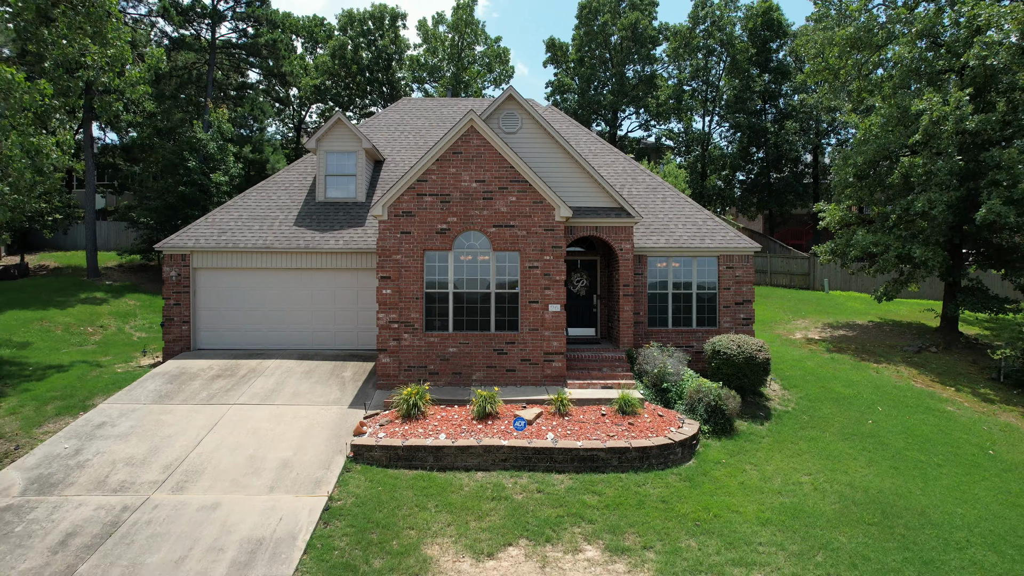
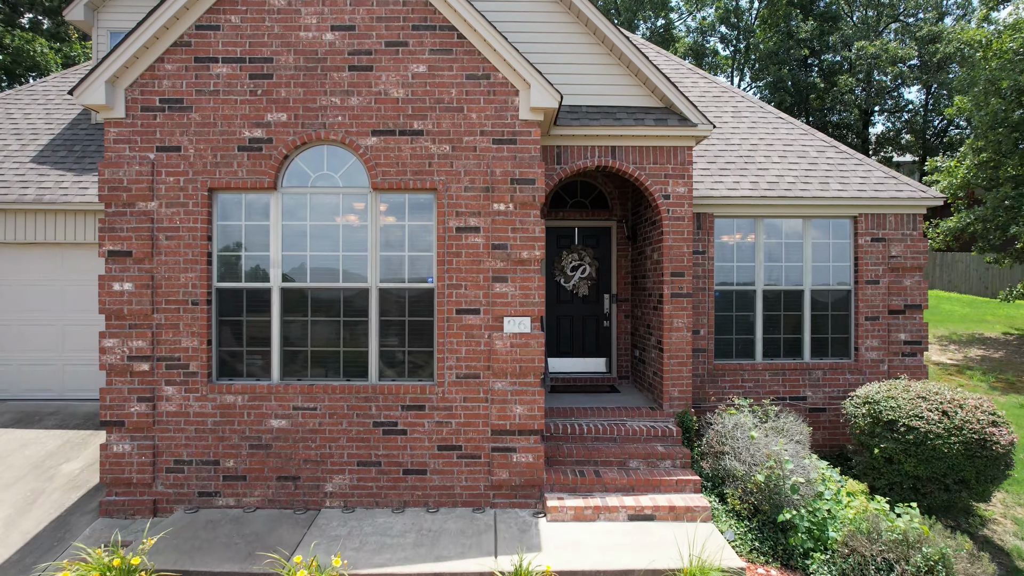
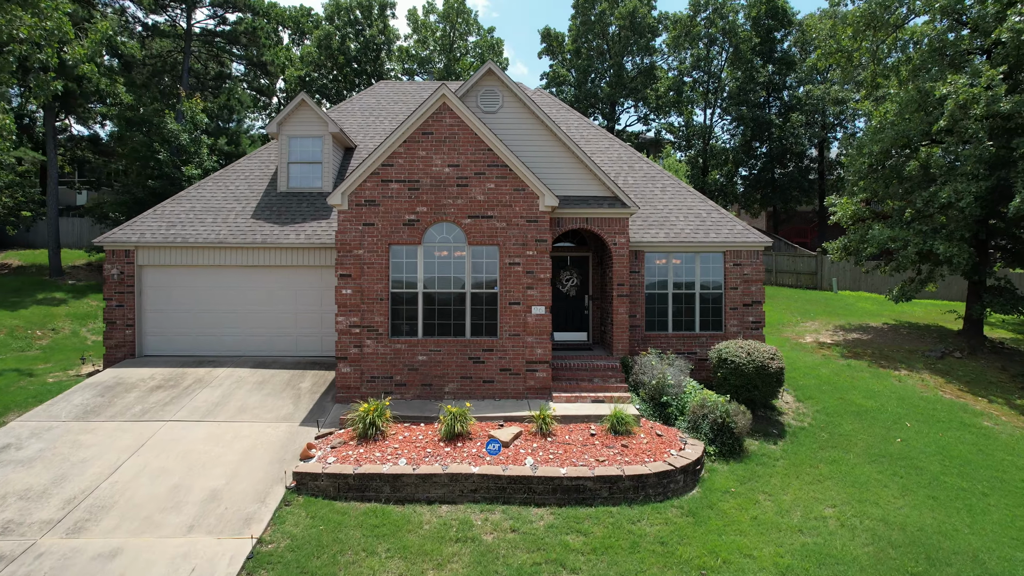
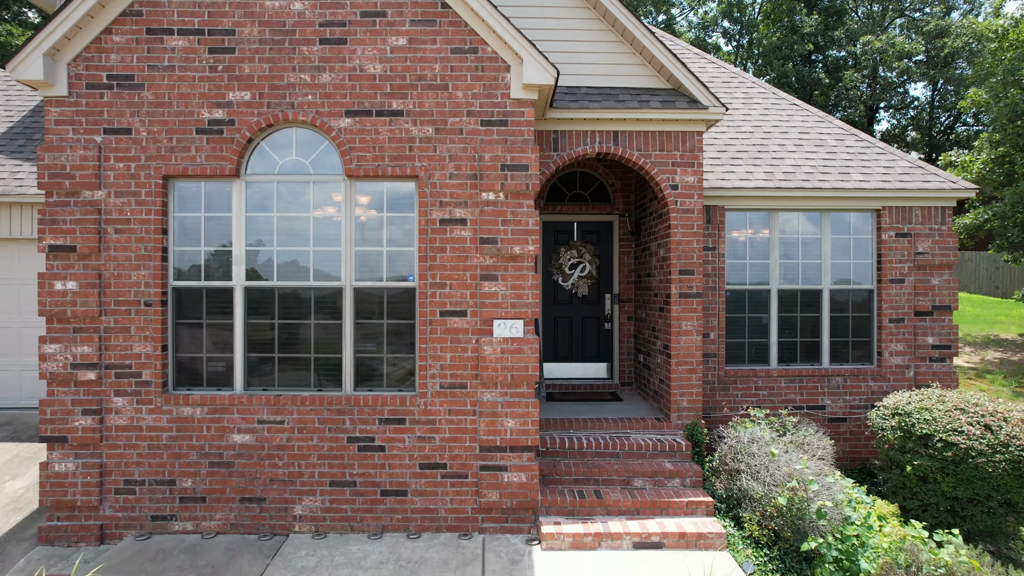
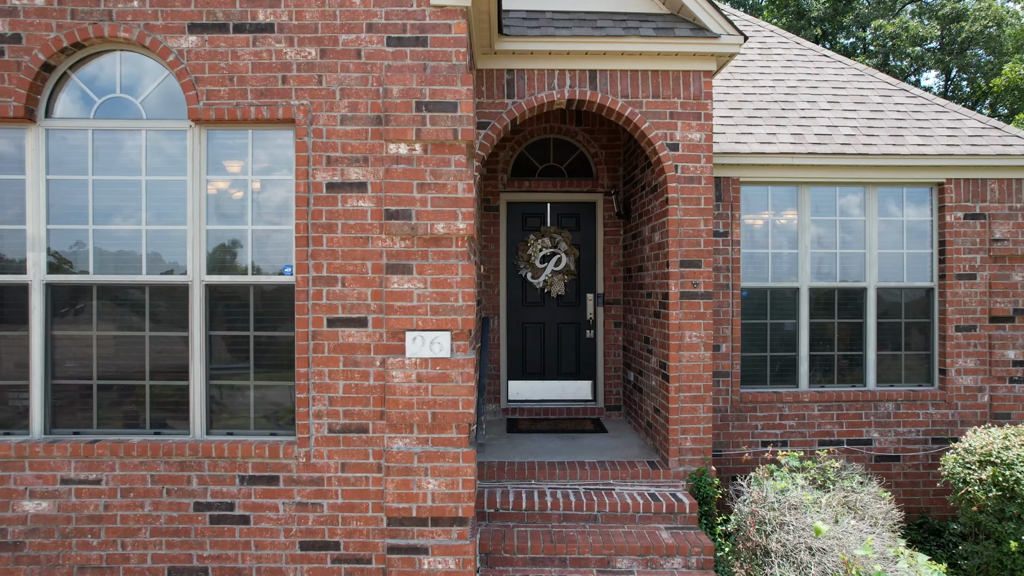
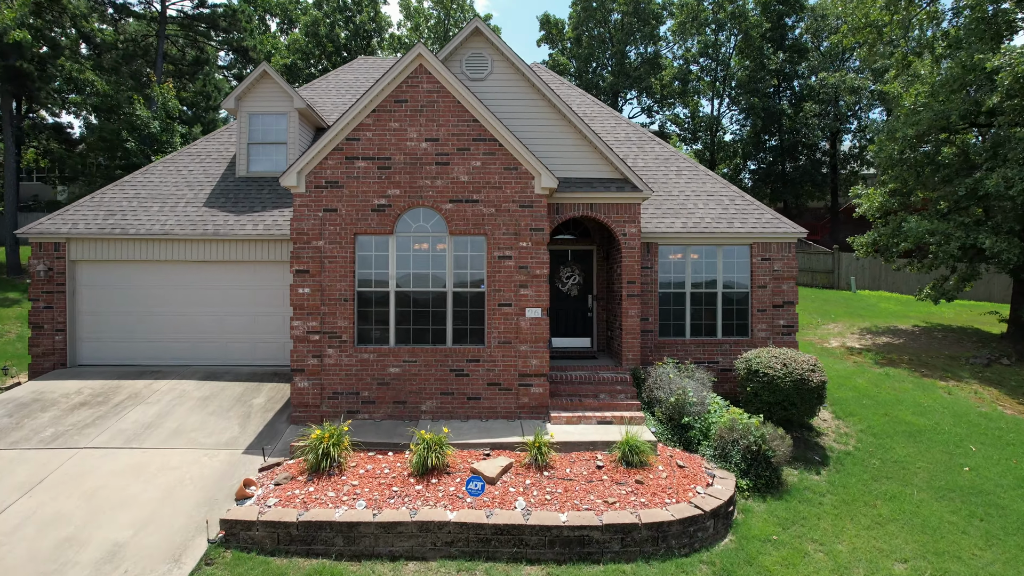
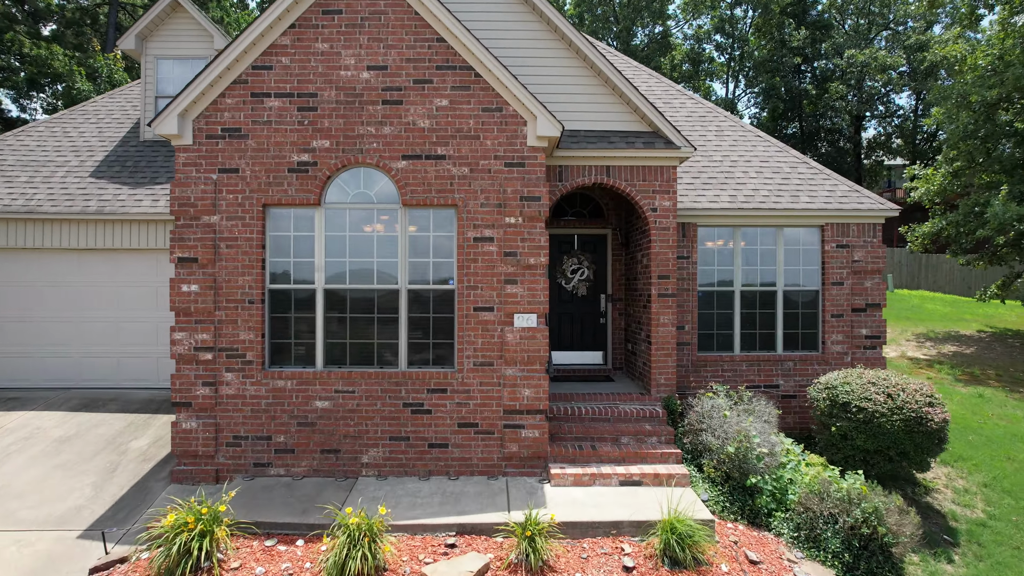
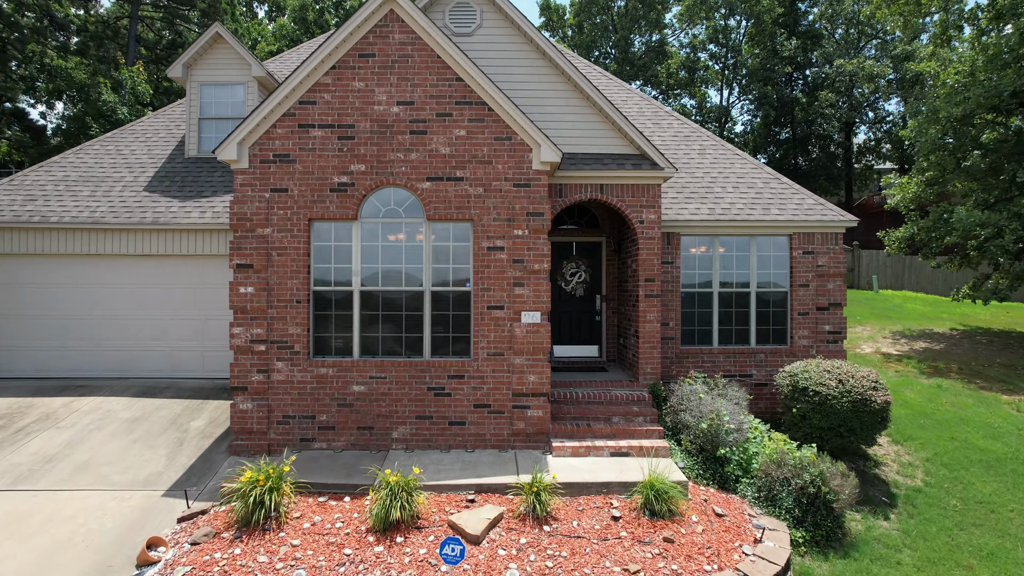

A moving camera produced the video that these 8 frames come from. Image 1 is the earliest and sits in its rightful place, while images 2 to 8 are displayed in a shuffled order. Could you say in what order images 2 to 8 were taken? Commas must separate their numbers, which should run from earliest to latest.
3, 6, 8, 7, 2, 4, 5
